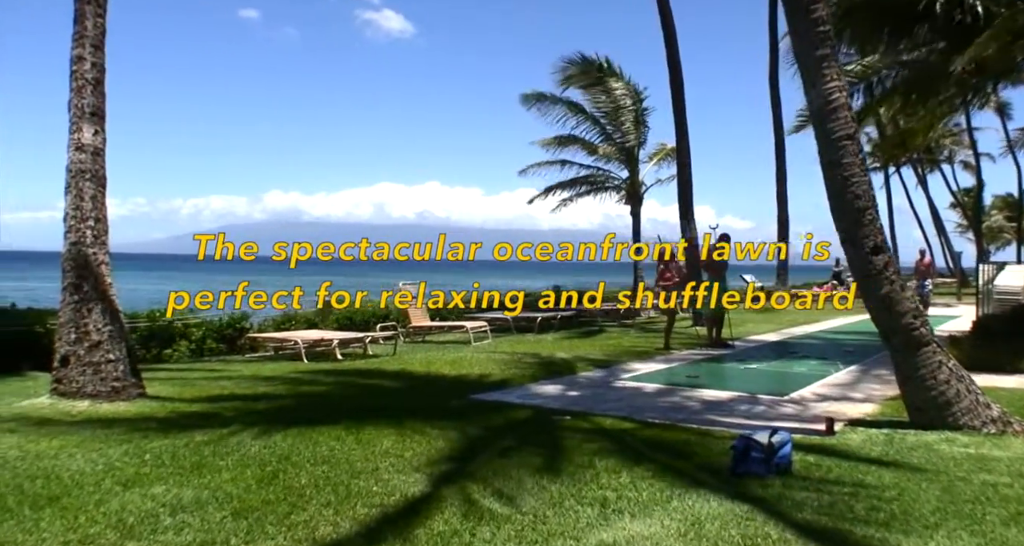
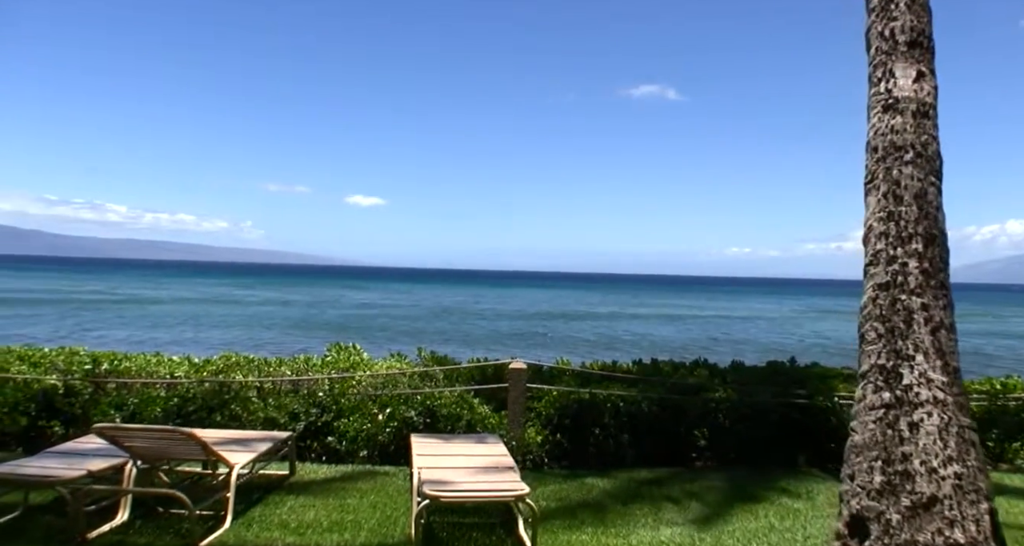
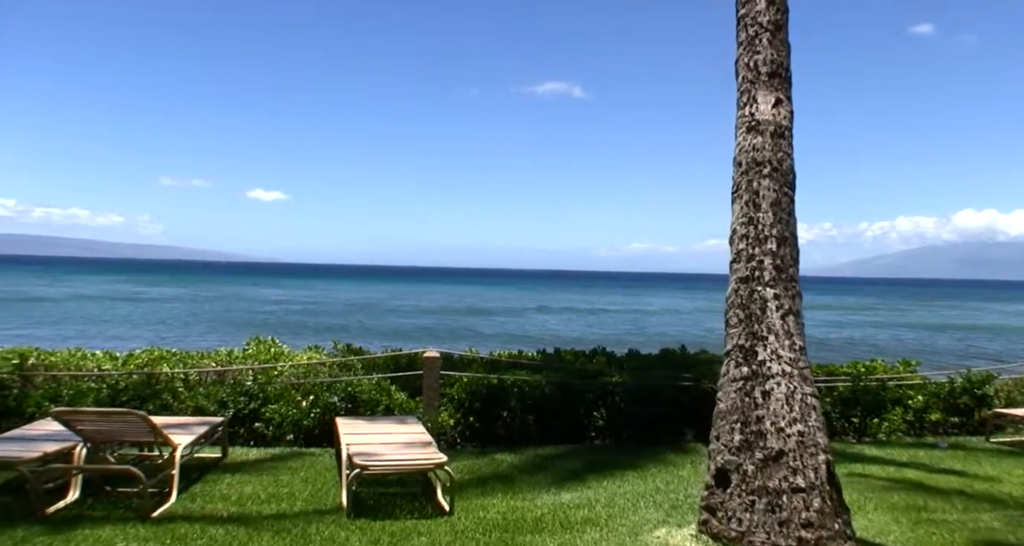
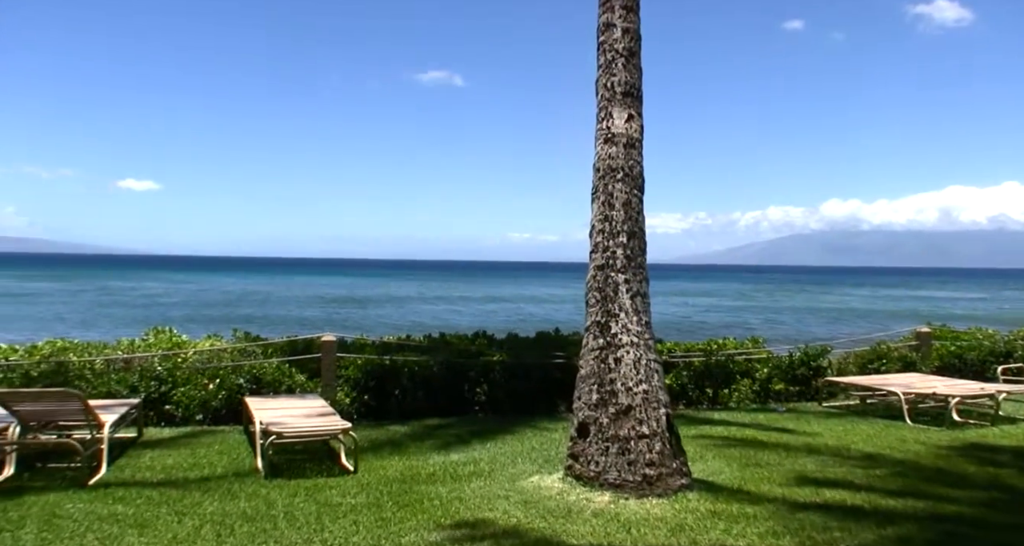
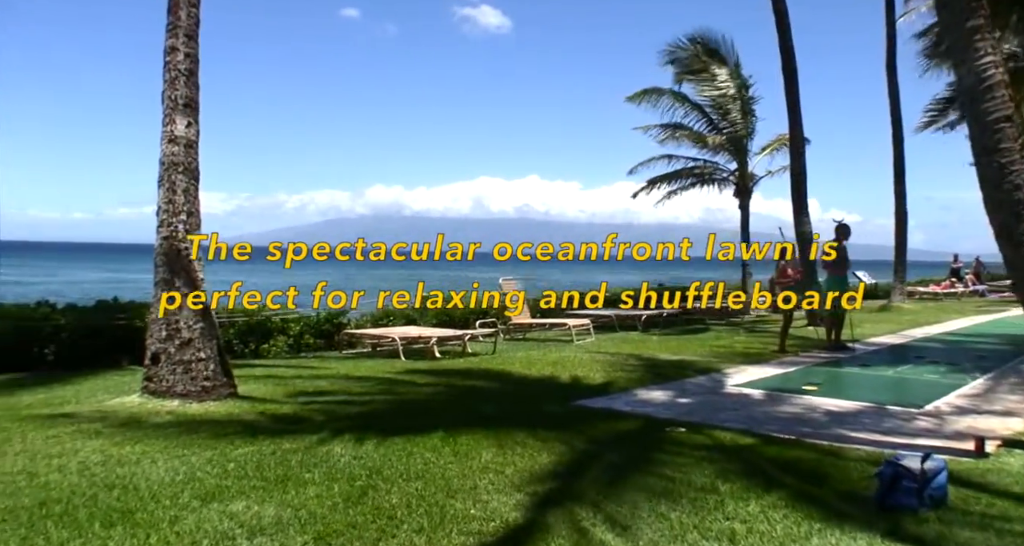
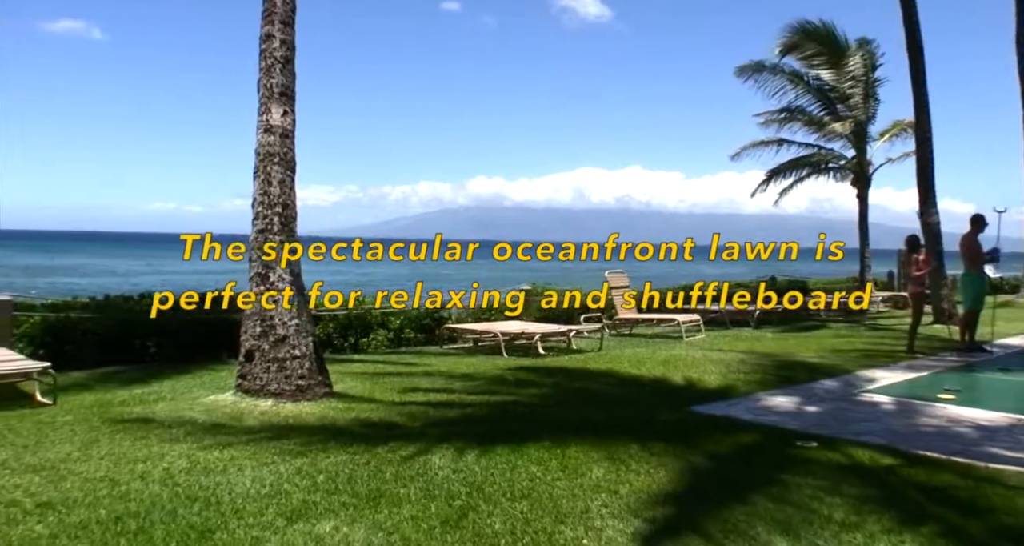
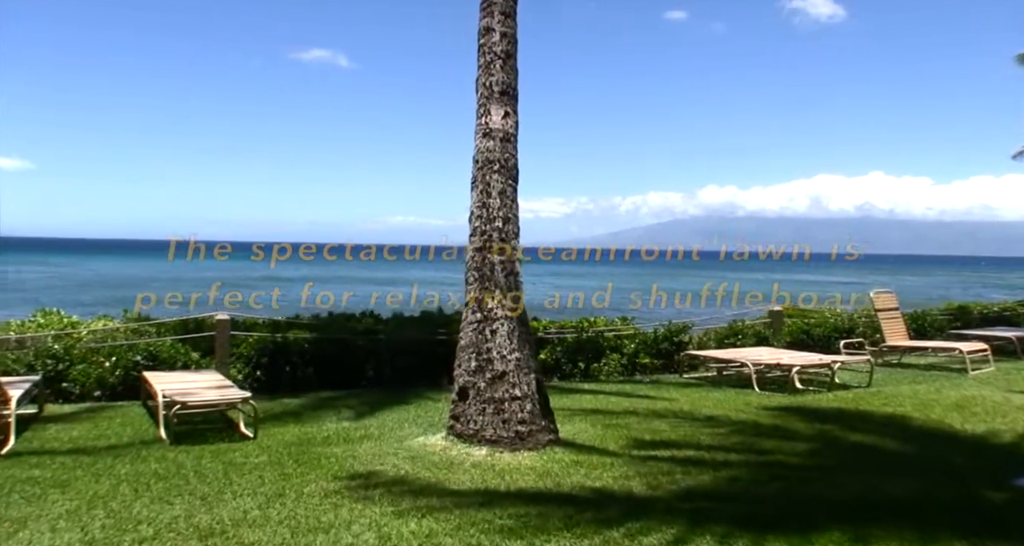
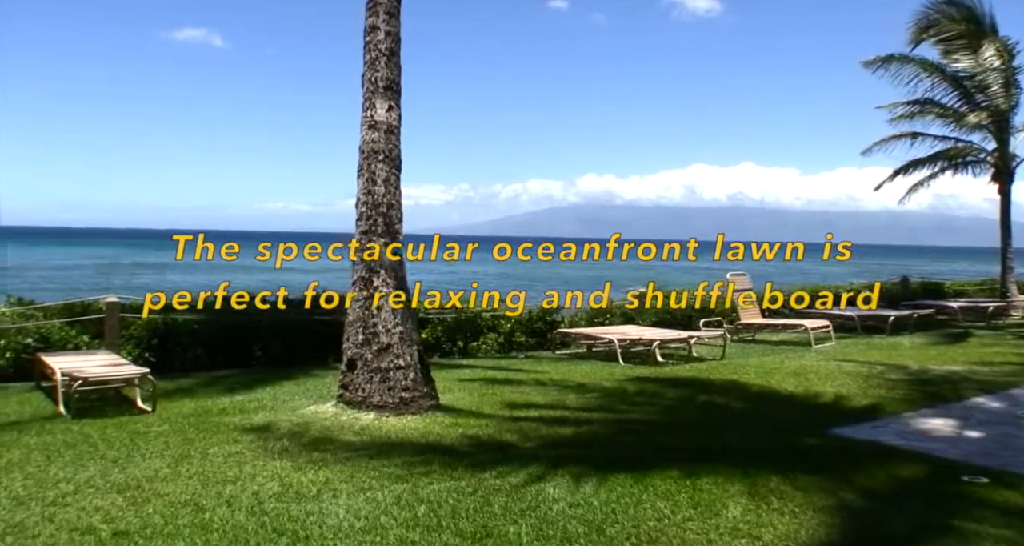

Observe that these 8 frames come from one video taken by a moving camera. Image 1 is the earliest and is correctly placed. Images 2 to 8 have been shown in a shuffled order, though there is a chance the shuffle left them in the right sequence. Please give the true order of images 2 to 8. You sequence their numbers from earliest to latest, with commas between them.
5, 6, 8, 7, 4, 3, 2
